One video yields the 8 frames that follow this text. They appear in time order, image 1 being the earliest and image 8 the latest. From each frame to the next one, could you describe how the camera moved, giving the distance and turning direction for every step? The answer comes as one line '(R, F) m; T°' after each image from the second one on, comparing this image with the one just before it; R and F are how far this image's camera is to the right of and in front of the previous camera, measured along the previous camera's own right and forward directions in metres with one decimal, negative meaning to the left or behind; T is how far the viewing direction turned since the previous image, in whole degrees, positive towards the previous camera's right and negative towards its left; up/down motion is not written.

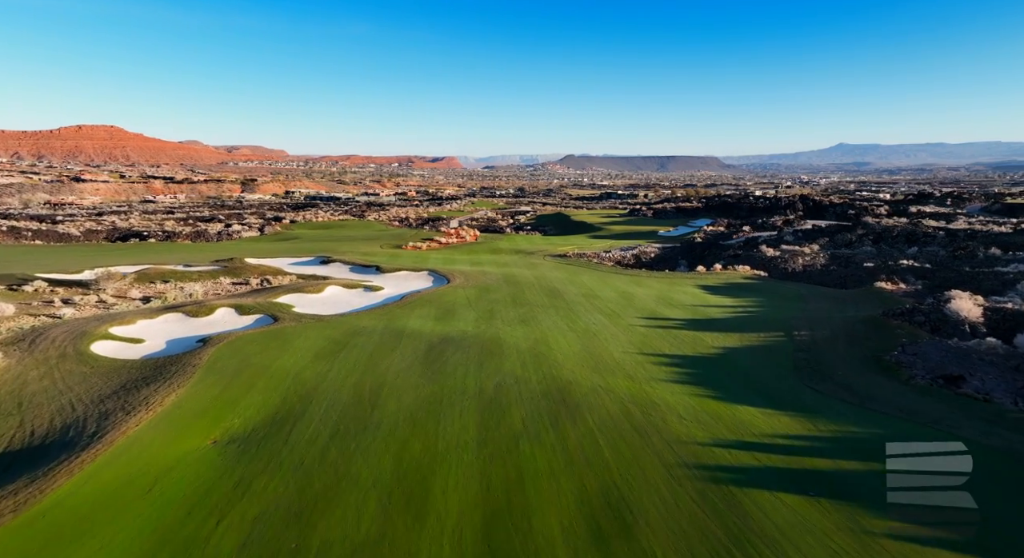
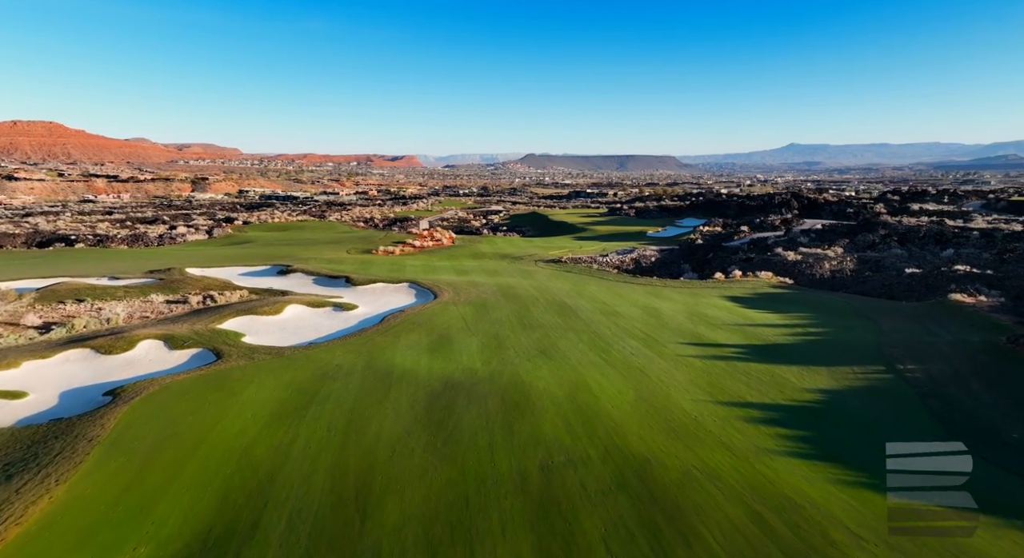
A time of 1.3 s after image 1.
(-1.6, +4.5) m; +4°
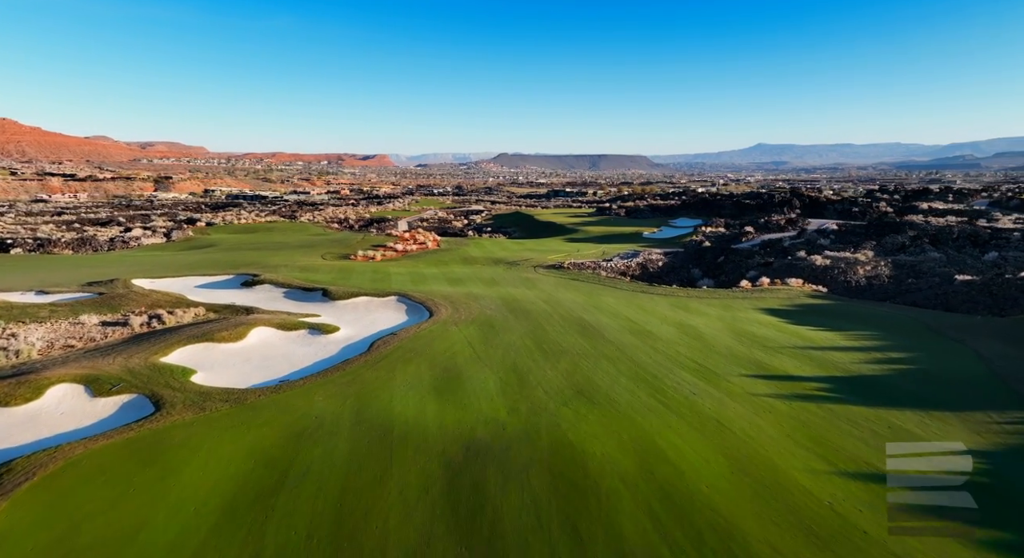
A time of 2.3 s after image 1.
(-1.3, +3.5) m; +3°
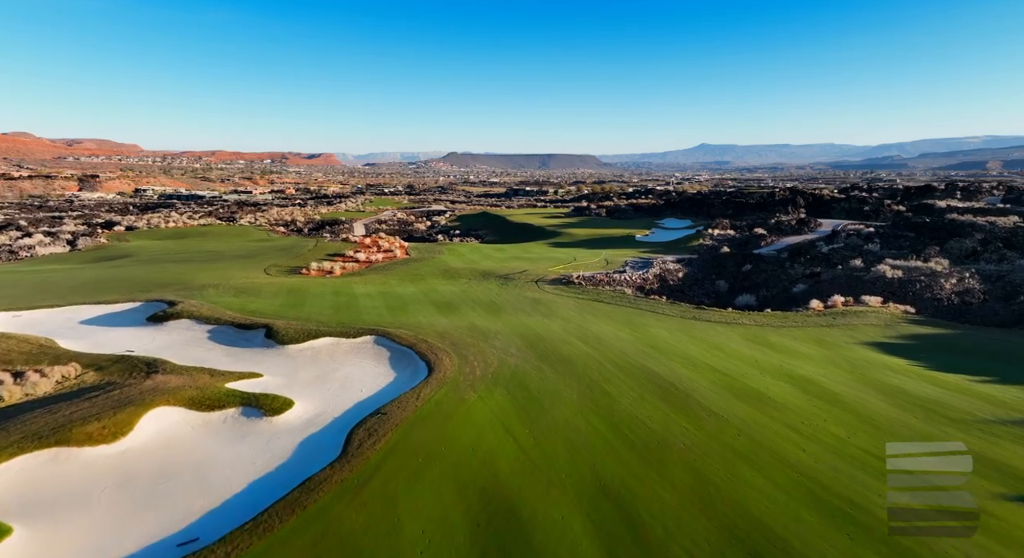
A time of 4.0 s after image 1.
(-2.2, +6.4) m; +5°
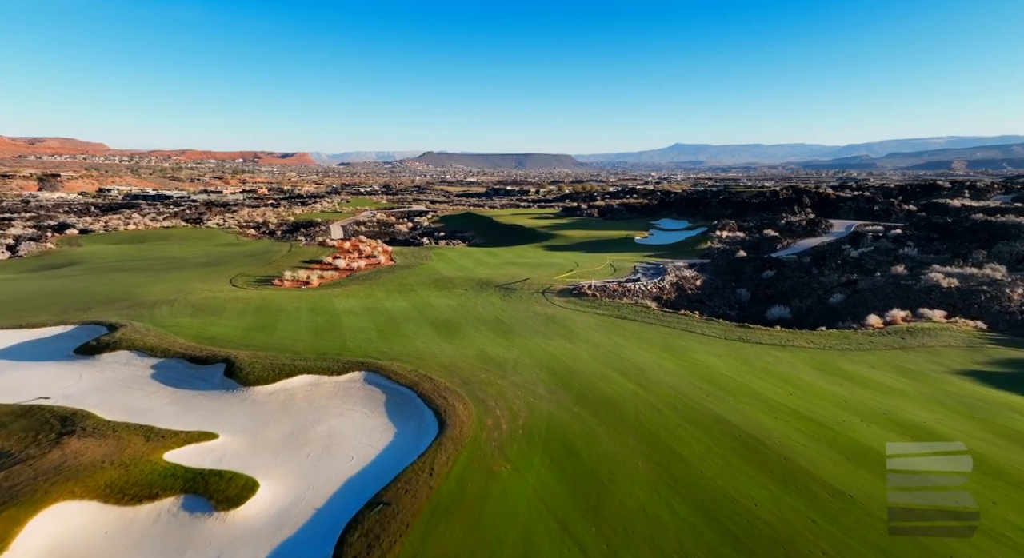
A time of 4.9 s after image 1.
(-1.2, +3.2) m; +2°
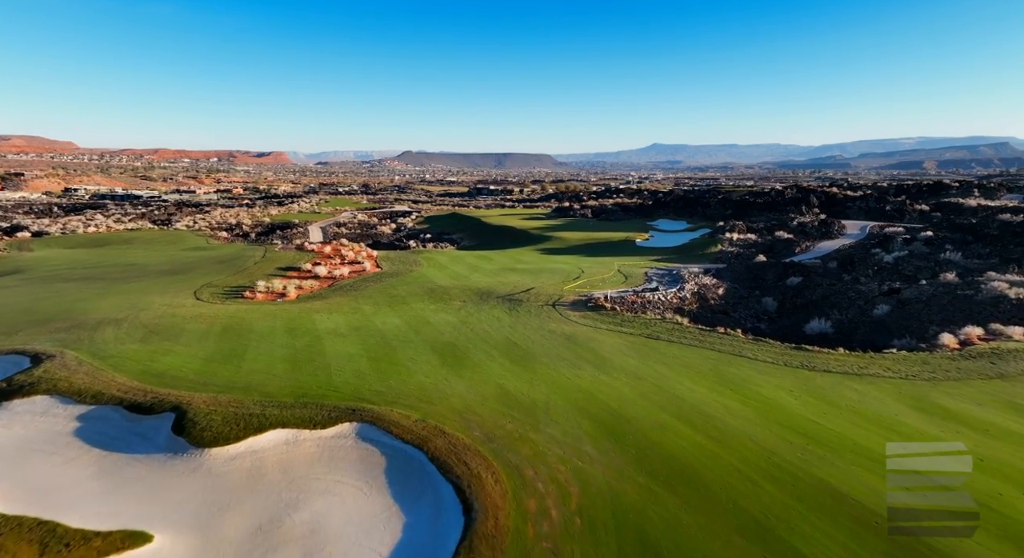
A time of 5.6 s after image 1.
(-1.1, +2.9) m; +2°
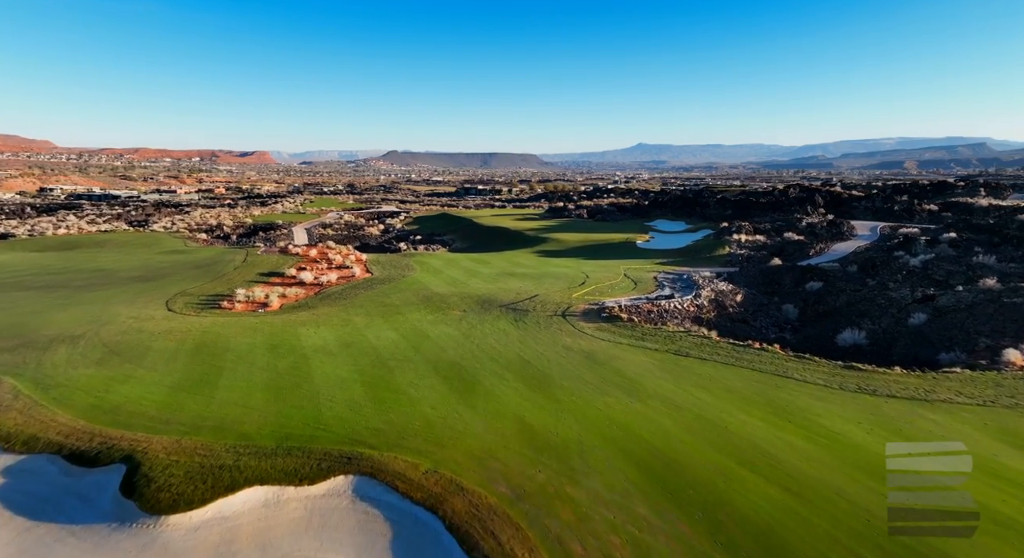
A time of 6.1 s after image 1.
(-0.7, +1.9) m; +1°
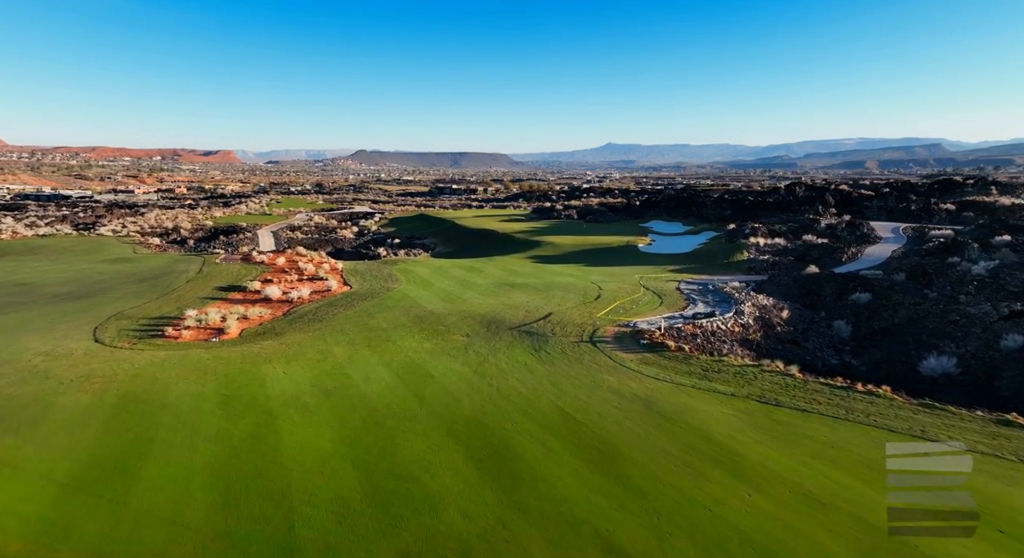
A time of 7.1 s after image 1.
(-1.4, +3.7) m; +3°
